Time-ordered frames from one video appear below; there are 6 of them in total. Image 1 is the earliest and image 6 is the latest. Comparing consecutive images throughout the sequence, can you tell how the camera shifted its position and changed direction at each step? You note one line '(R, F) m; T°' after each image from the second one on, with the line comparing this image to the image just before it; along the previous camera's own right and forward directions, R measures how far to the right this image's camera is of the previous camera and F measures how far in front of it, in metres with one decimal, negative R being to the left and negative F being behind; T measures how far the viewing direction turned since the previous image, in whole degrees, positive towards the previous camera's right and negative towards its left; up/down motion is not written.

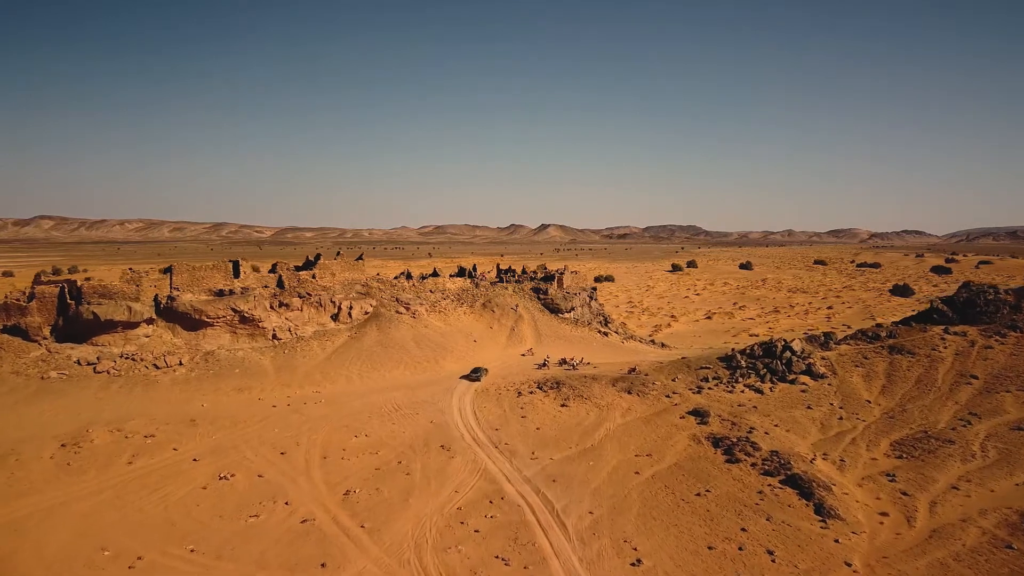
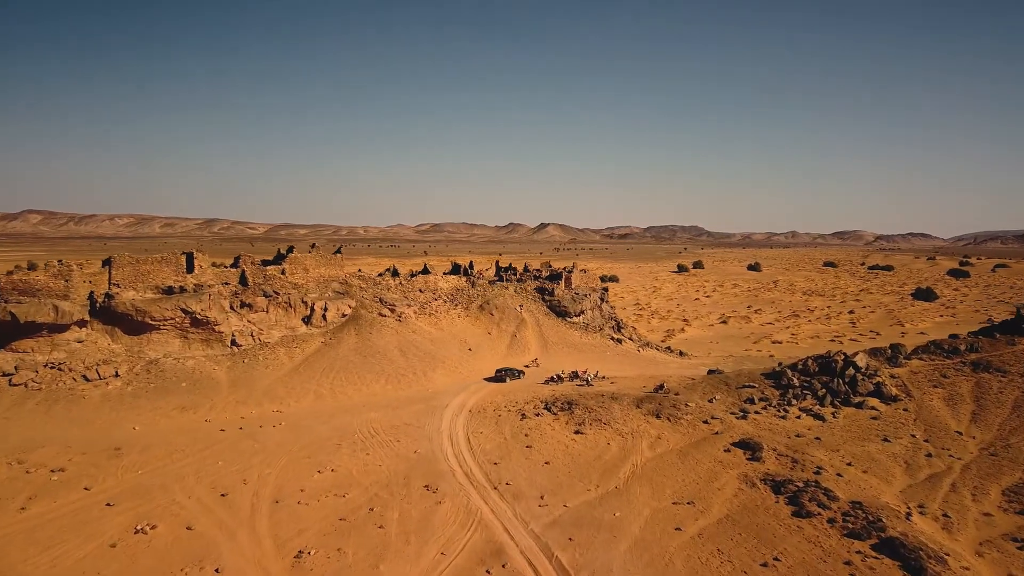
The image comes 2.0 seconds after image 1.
(-0.2, +4.7) m; 0°
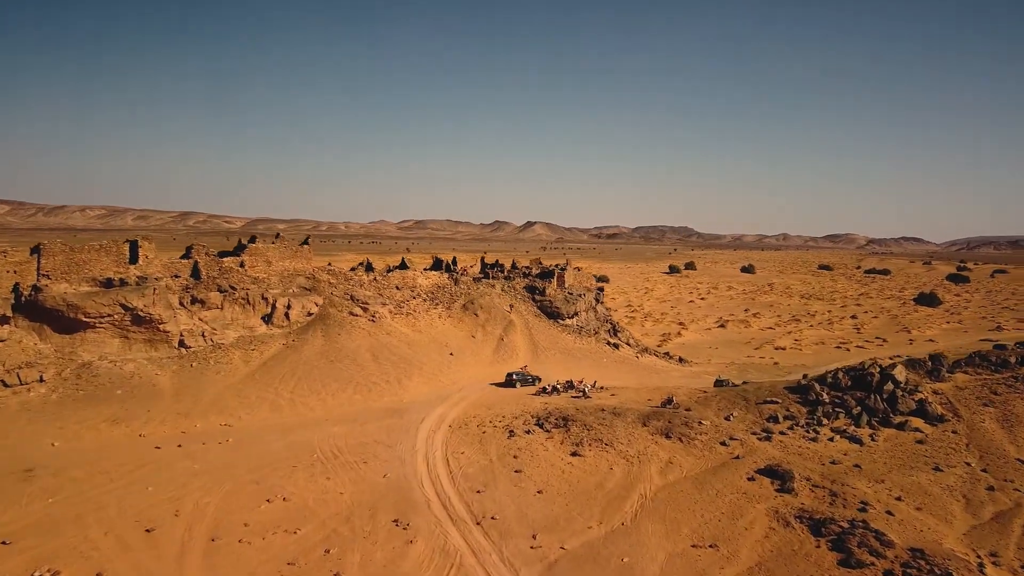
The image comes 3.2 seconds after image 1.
(-0.1, +2.9) m; +1°
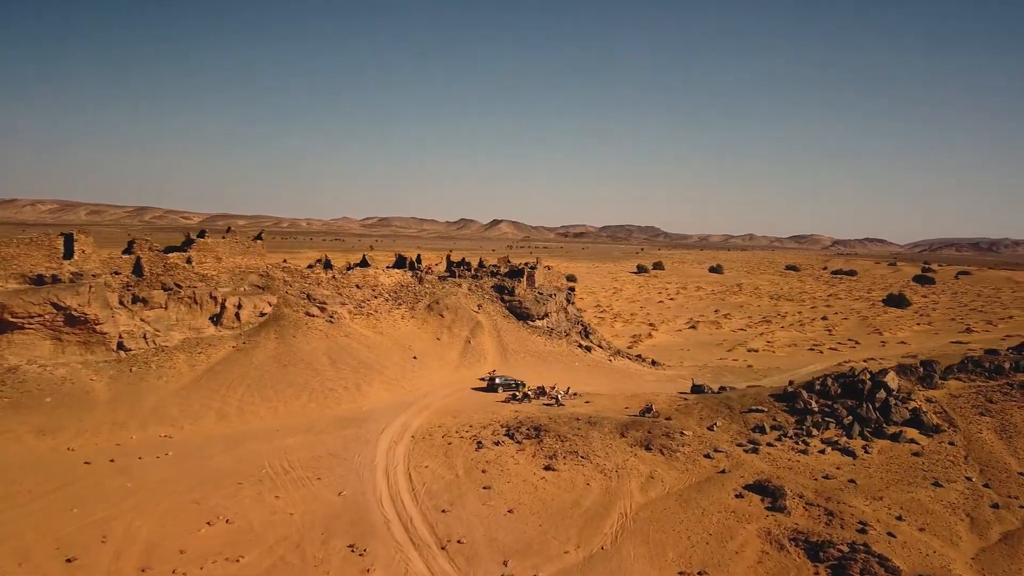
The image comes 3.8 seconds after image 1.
(-0.1, +1.4) m; +2°
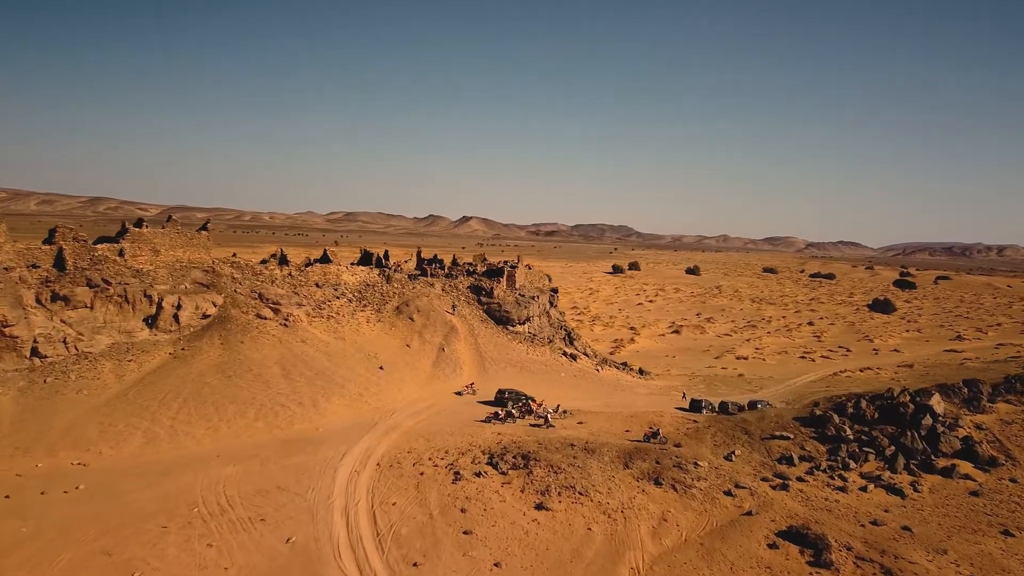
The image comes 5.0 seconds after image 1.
(-0.3, +2.7) m; +2°
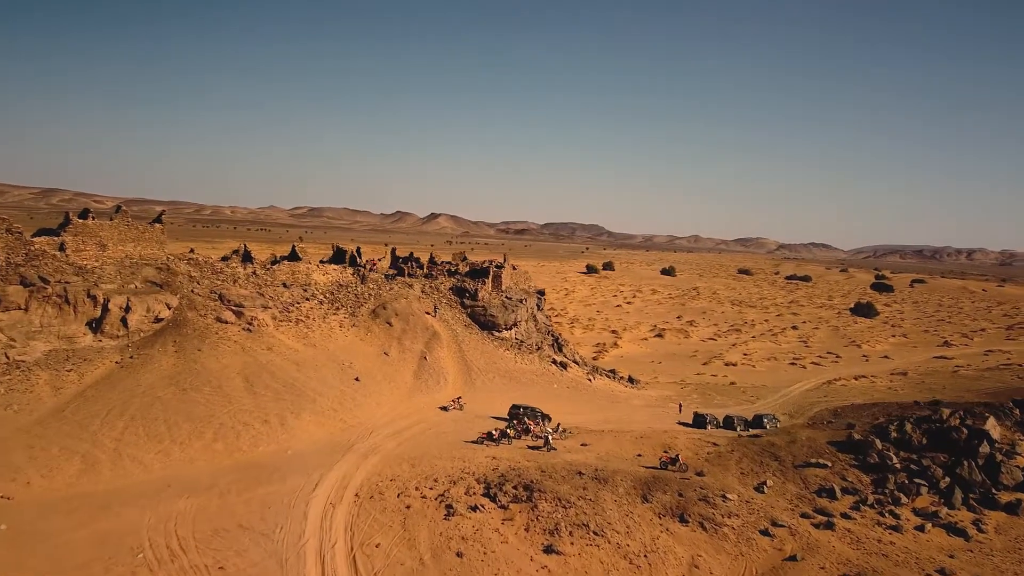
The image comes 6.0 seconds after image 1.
(-0.6, +2.0) m; +2°
